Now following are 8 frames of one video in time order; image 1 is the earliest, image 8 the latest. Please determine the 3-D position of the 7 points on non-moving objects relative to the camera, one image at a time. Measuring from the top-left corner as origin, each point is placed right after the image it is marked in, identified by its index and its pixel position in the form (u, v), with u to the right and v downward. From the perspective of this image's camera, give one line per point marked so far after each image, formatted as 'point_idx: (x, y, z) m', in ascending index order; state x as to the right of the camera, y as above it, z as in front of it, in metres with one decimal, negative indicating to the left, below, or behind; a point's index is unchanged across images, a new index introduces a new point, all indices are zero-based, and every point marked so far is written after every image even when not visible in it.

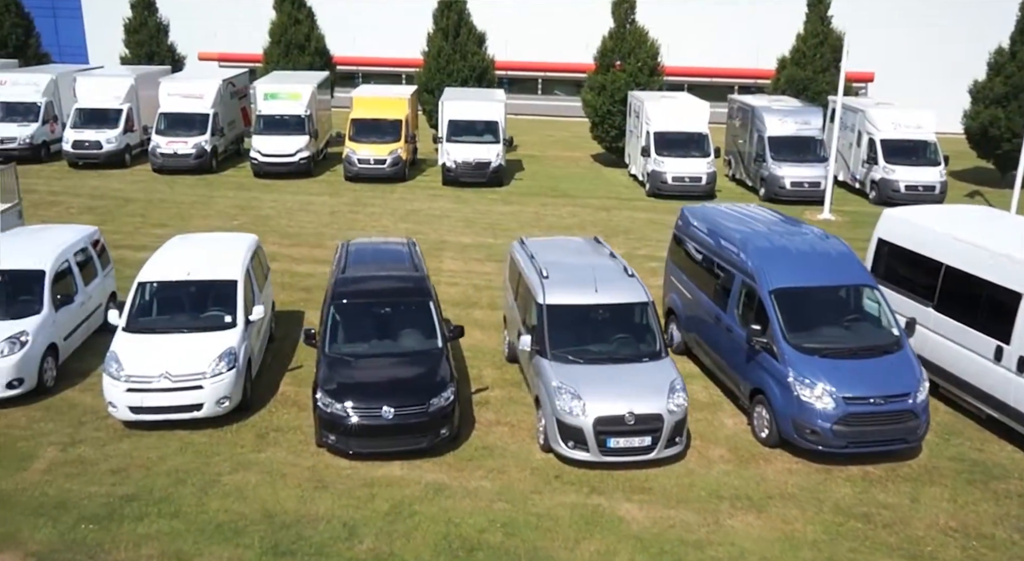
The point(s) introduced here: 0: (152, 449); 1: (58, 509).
0: (-4.1, -1.9, +9.8) m
1: (-4.3, -2.2, +8.3) m
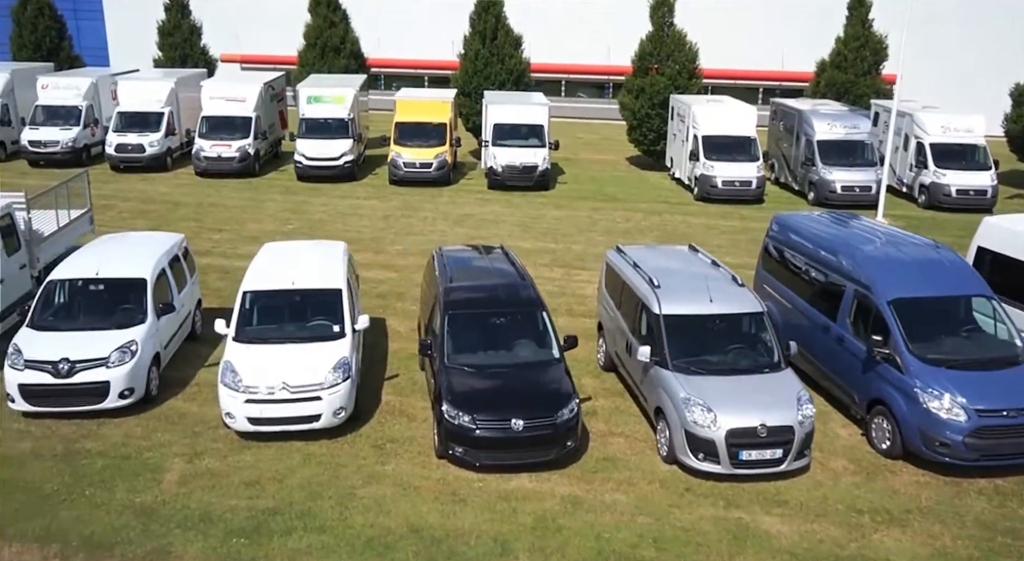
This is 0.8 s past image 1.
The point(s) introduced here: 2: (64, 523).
0: (-2.6, -2.0, +9.7) m
1: (-2.9, -2.3, +8.3) m
2: (-4.3, -2.3, +8.3) m
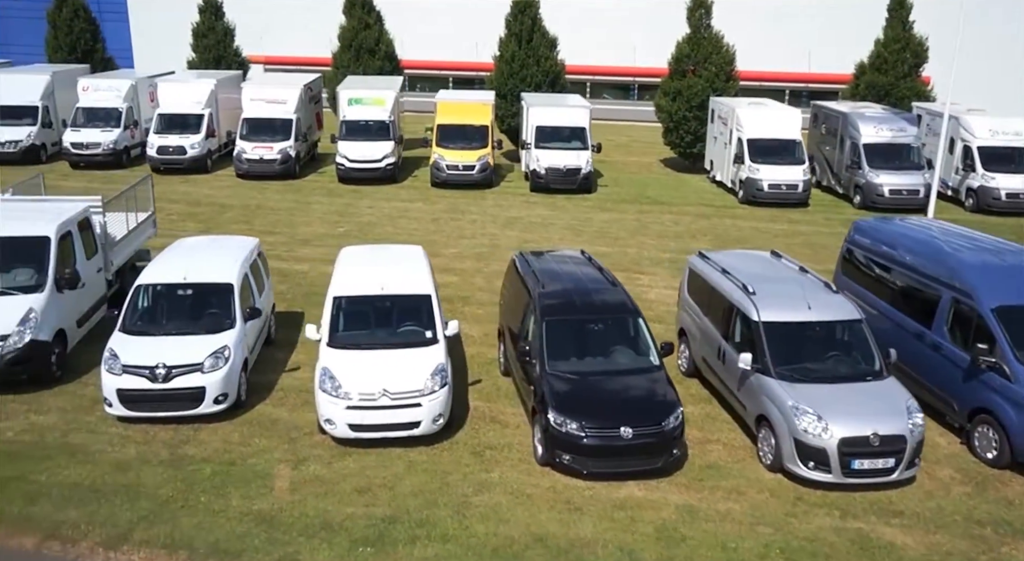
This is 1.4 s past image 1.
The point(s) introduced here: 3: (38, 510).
0: (-1.5, -2.1, +9.7) m
1: (-1.8, -2.4, +8.3) m
2: (-3.1, -2.4, +8.3) m
3: (-4.7, -2.3, +8.6) m
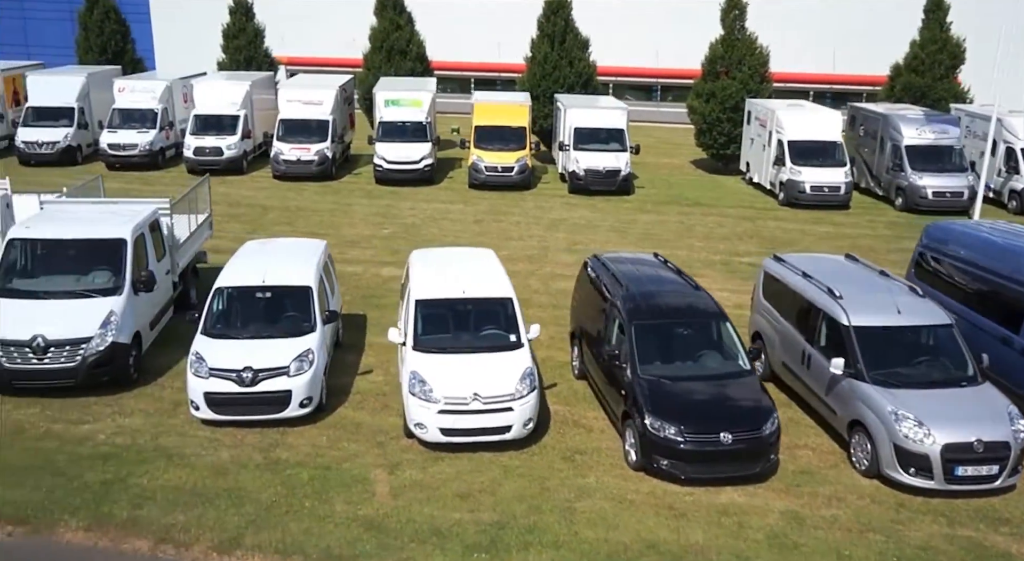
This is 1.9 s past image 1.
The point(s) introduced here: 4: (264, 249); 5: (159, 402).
0: (-0.4, -2.1, +9.7) m
1: (-0.7, -2.4, +8.2) m
2: (-2.1, -2.4, +8.2) m
3: (-3.6, -2.3, +8.6) m
4: (-3.8, +0.5, +13.1) m
5: (-4.8, -1.6, +11.7) m
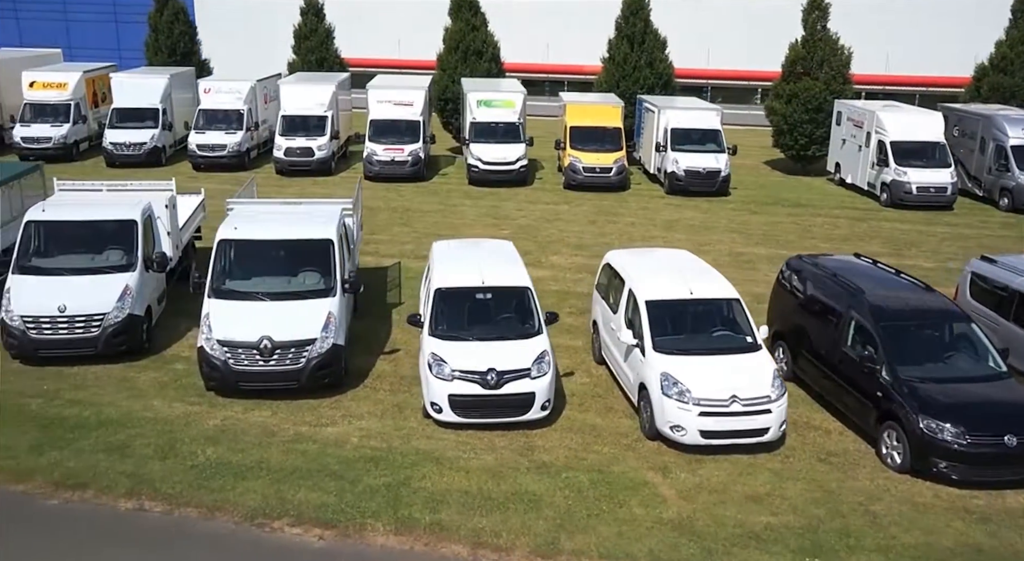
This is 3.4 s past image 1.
0: (+2.6, -2.1, +9.5) m
1: (+2.3, -2.4, +8.1) m
2: (+0.9, -2.4, +8.1) m
3: (-0.6, -2.3, +8.4) m
4: (-0.7, +0.5, +13.0) m
5: (-1.7, -1.6, +11.6) m
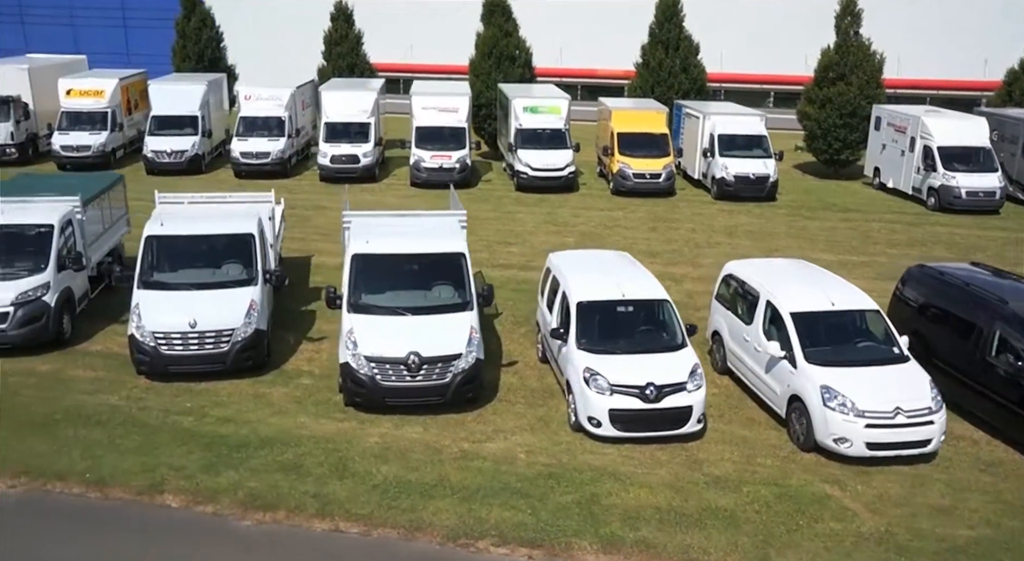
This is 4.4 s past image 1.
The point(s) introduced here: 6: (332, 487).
0: (+4.6, -2.3, +9.6) m
1: (+4.3, -2.6, +8.2) m
2: (+2.9, -2.6, +8.2) m
3: (+1.4, -2.5, +8.5) m
4: (+1.1, +0.3, +13.1) m
5: (+0.2, -1.8, +11.6) m
6: (-1.9, -2.2, +9.3) m
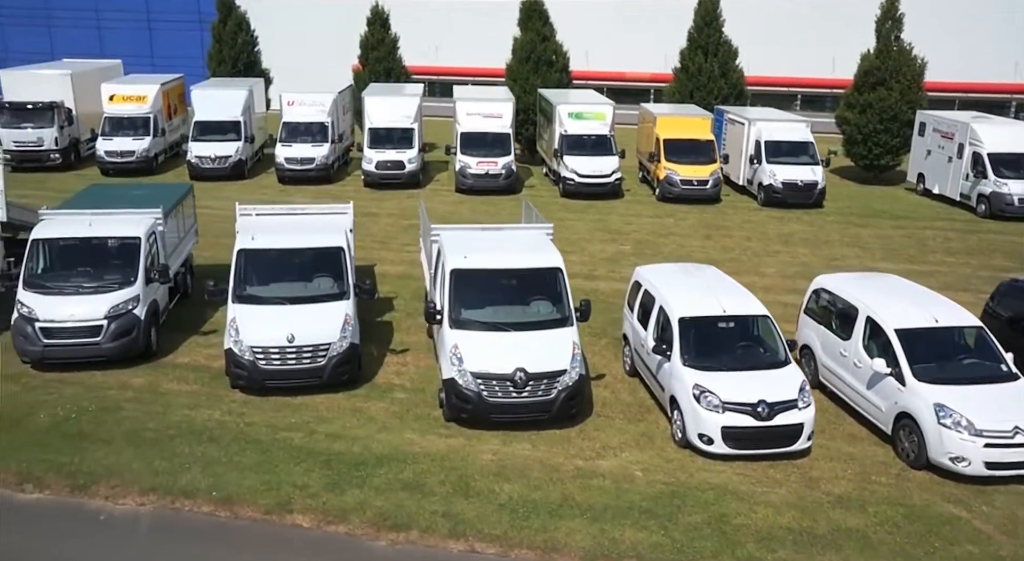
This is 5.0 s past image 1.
0: (+5.9, -2.5, +9.6) m
1: (+5.6, -2.8, +8.1) m
2: (+4.3, -2.8, +8.2) m
3: (+2.7, -2.7, +8.5) m
4: (+2.5, +0.1, +13.1) m
5: (+1.5, -2.0, +11.6) m
6: (-0.6, -2.4, +9.3) m
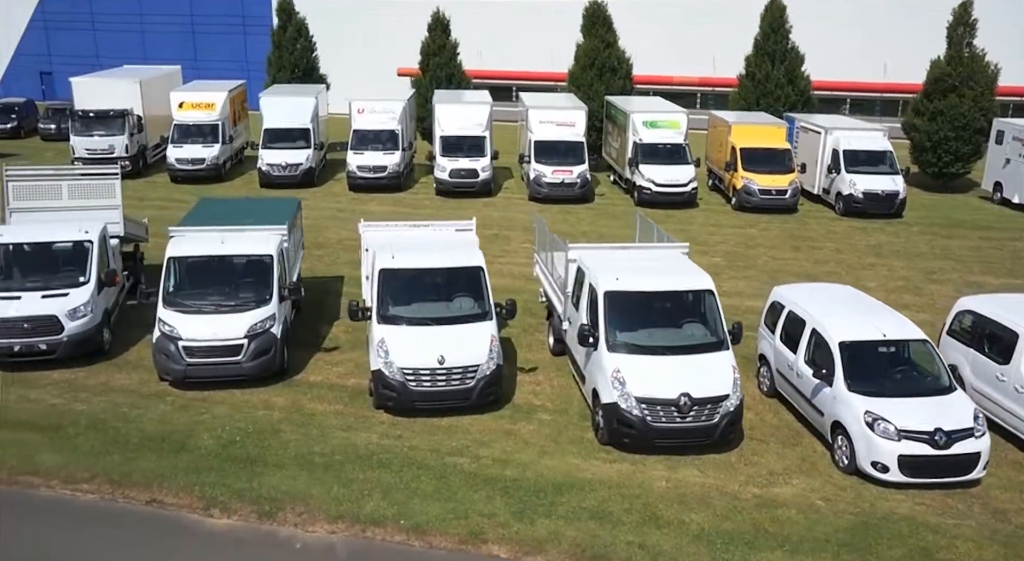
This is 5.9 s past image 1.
0: (+8.0, -2.9, +9.4) m
1: (+7.7, -3.1, +8.0) m
2: (+6.3, -3.1, +8.0) m
3: (+4.8, -3.0, +8.3) m
4: (+4.7, -0.3, +12.9) m
5: (+3.7, -2.4, +11.5) m
6: (+1.5, -2.7, +9.2) m
